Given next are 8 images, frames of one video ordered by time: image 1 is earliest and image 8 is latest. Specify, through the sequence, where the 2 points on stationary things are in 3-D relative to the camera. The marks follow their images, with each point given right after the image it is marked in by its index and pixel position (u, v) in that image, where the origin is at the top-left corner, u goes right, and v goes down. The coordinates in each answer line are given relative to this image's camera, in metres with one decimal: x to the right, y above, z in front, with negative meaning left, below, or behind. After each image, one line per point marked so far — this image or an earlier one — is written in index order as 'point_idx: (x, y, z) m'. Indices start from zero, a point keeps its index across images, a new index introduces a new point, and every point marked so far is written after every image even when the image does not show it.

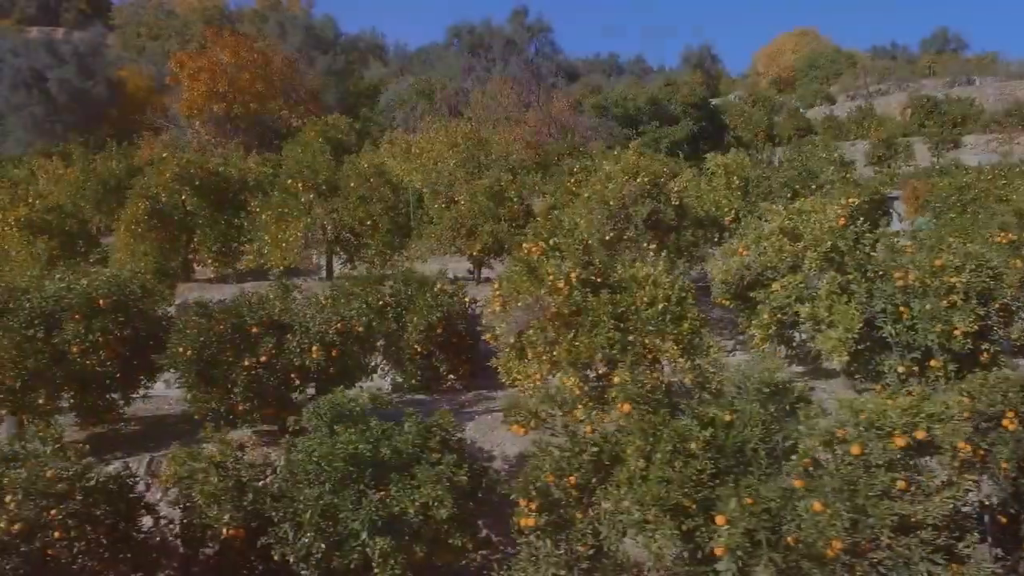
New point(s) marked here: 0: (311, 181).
0: (-3.3, +1.8, +10.6) m
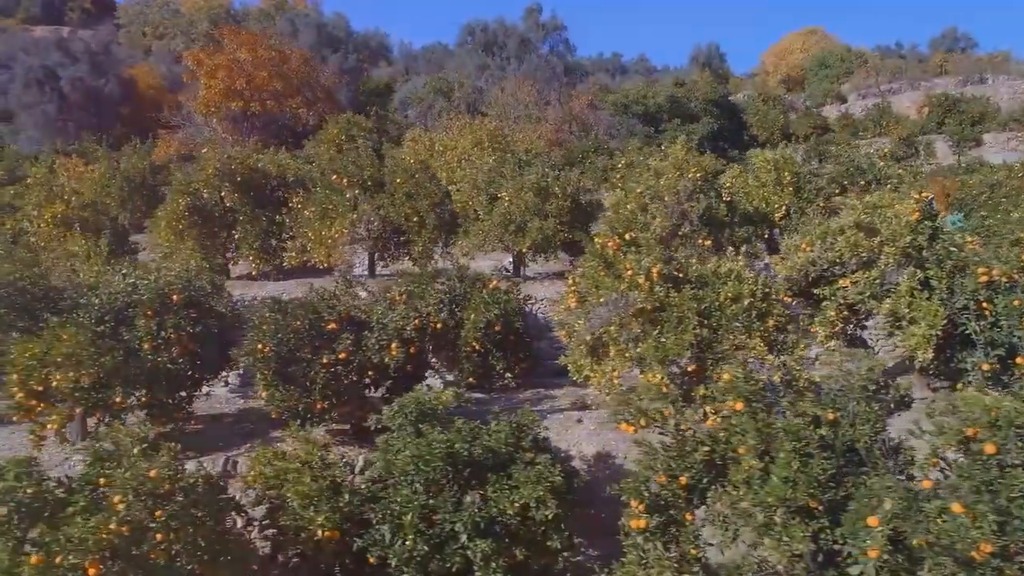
0: (-2.6, +1.9, +10.5) m
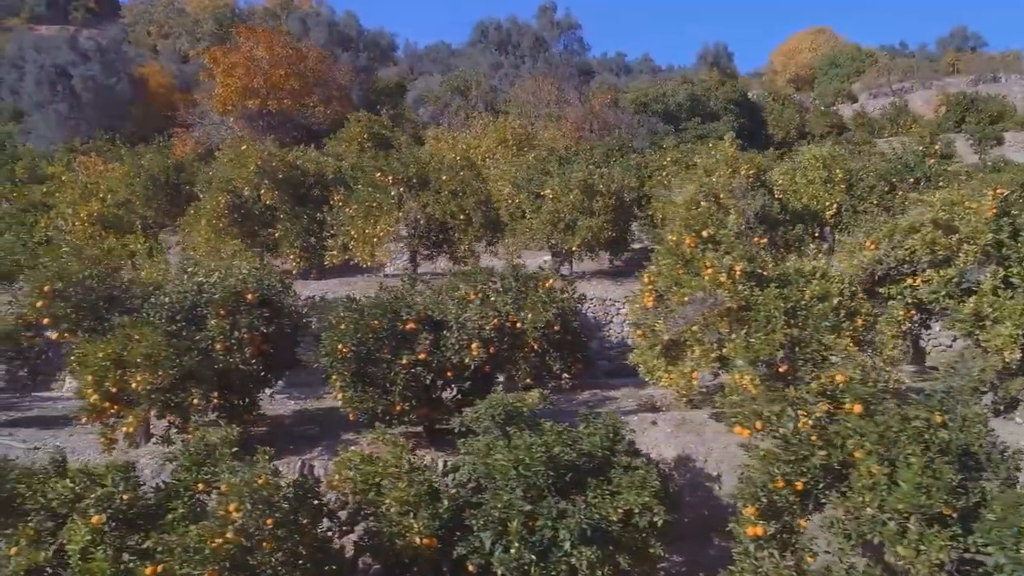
0: (-1.8, +1.9, +10.3) m
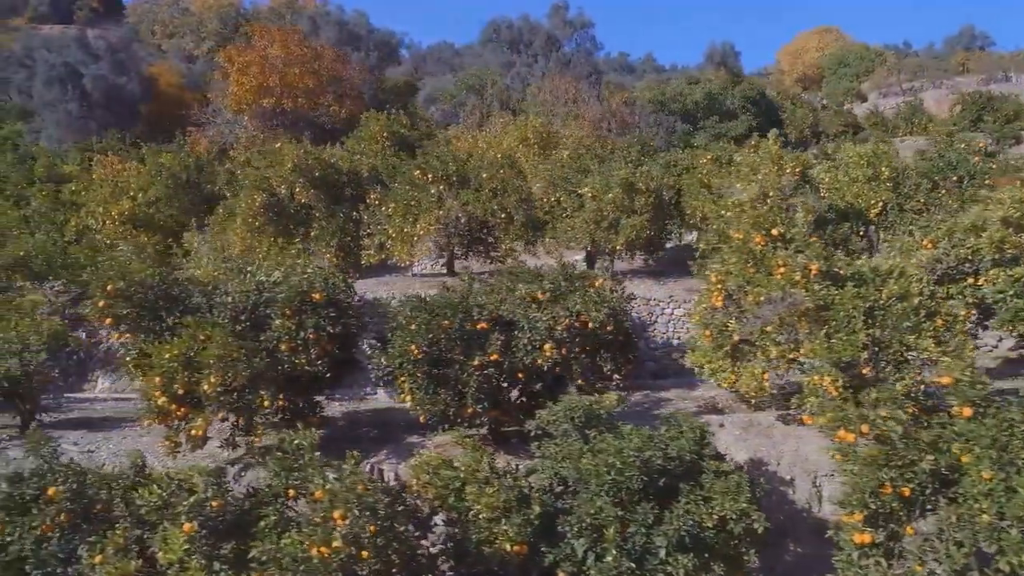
0: (-1.2, +1.9, +10.2) m
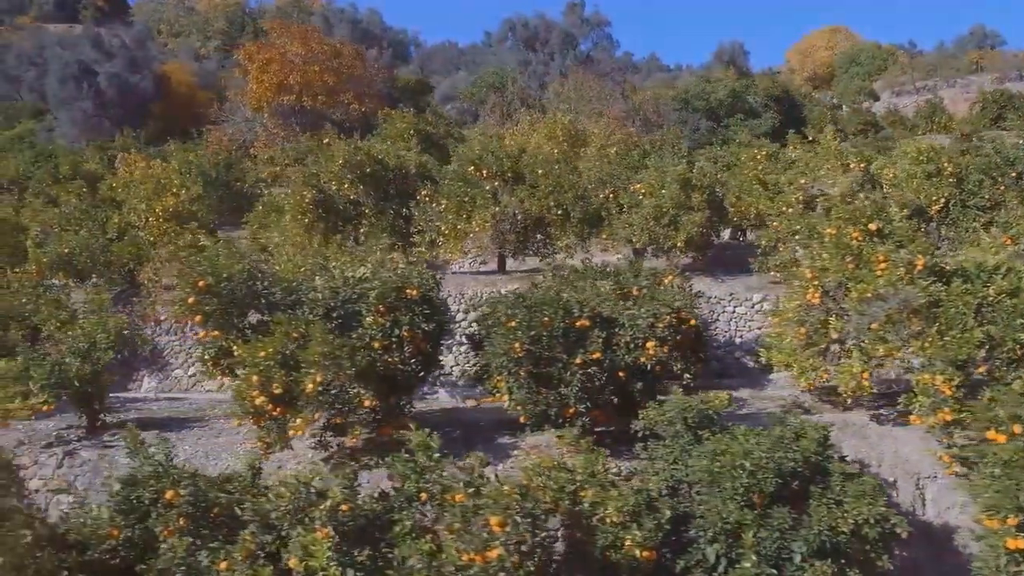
0: (-0.3, +1.9, +10.0) m
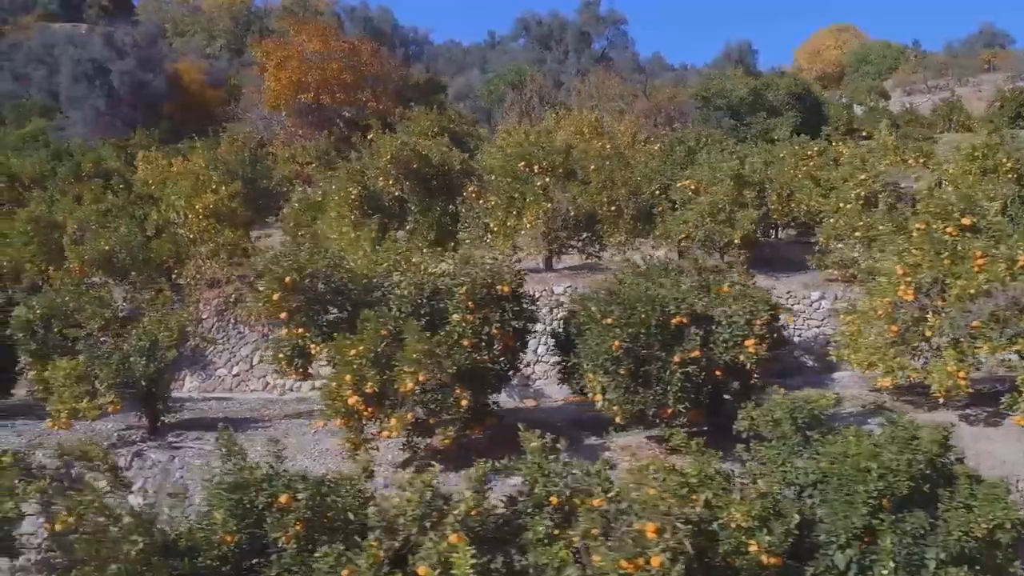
0: (+0.5, +1.9, +9.8) m
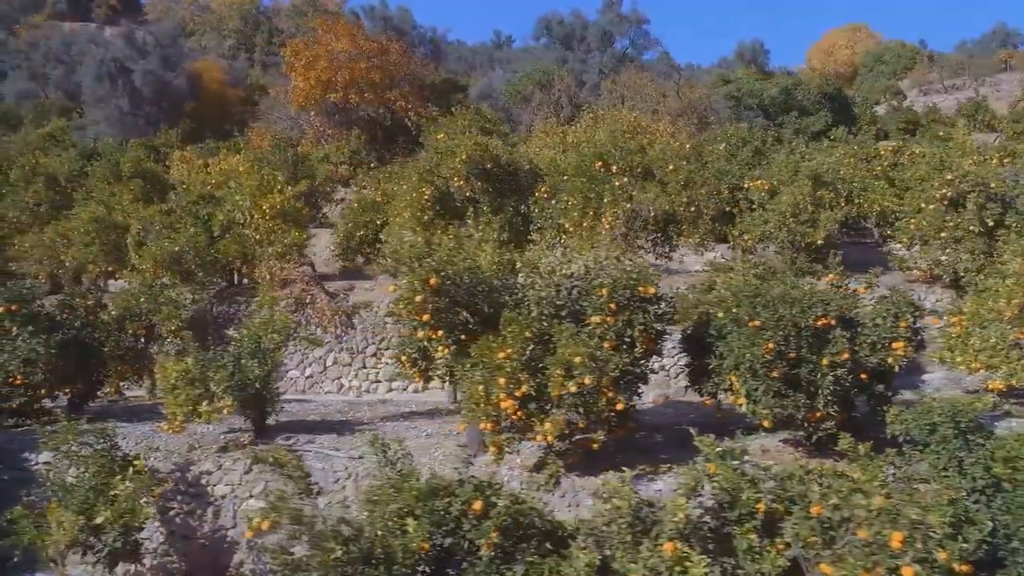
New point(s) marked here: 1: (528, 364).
0: (+1.6, +1.9, +9.7) m
1: (+0.1, -0.6, +4.8) m
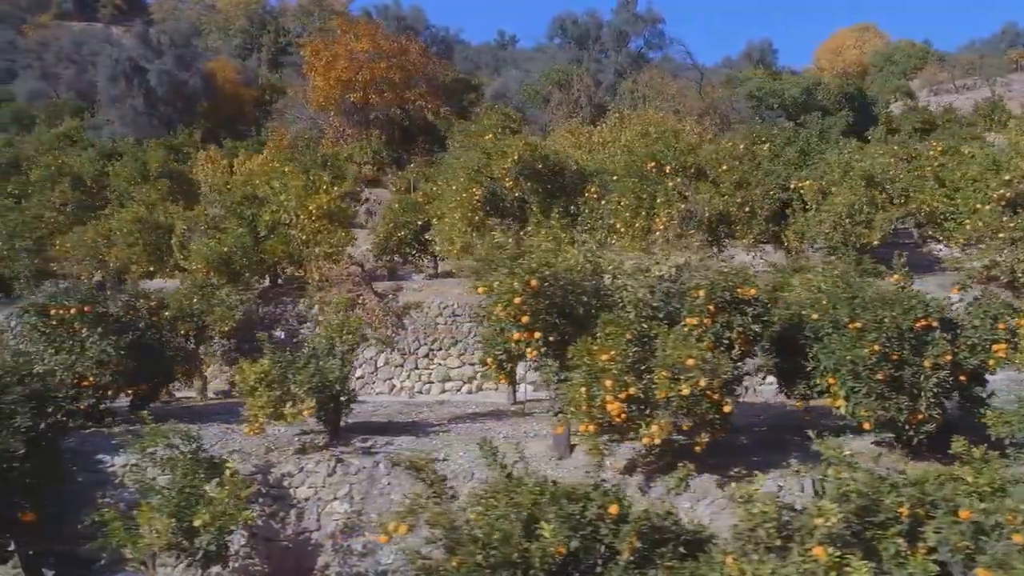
0: (+2.4, +1.9, +9.7) m
1: (+0.9, -0.6, +4.8) m
